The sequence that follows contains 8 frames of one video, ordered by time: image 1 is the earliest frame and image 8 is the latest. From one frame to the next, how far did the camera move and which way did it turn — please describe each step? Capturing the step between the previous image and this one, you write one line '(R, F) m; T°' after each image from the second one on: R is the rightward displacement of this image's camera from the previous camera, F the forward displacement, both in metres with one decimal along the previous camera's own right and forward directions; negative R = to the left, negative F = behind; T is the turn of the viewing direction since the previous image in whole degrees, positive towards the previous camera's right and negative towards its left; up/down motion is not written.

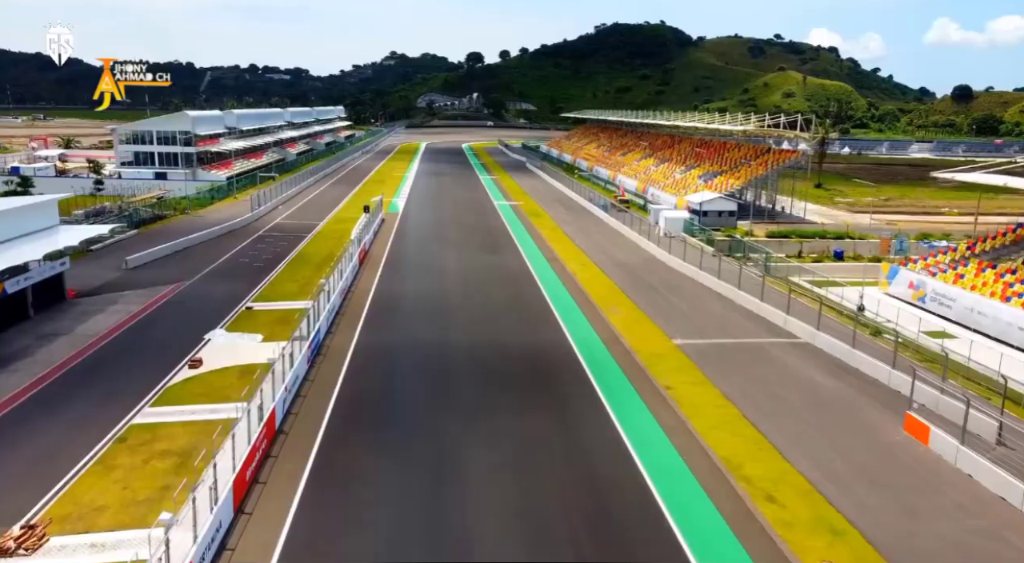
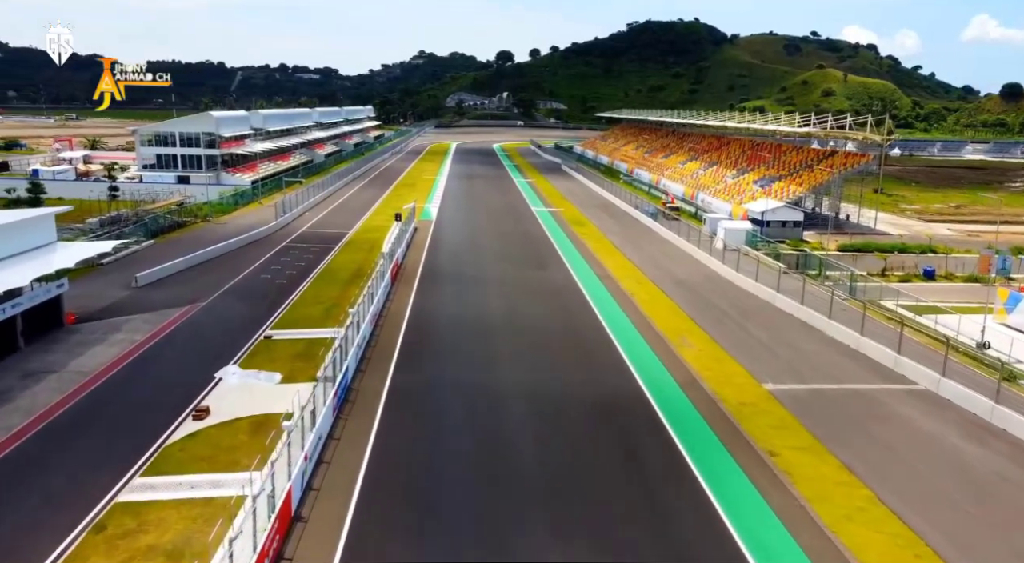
(-1.0, +3.8) m; -2°
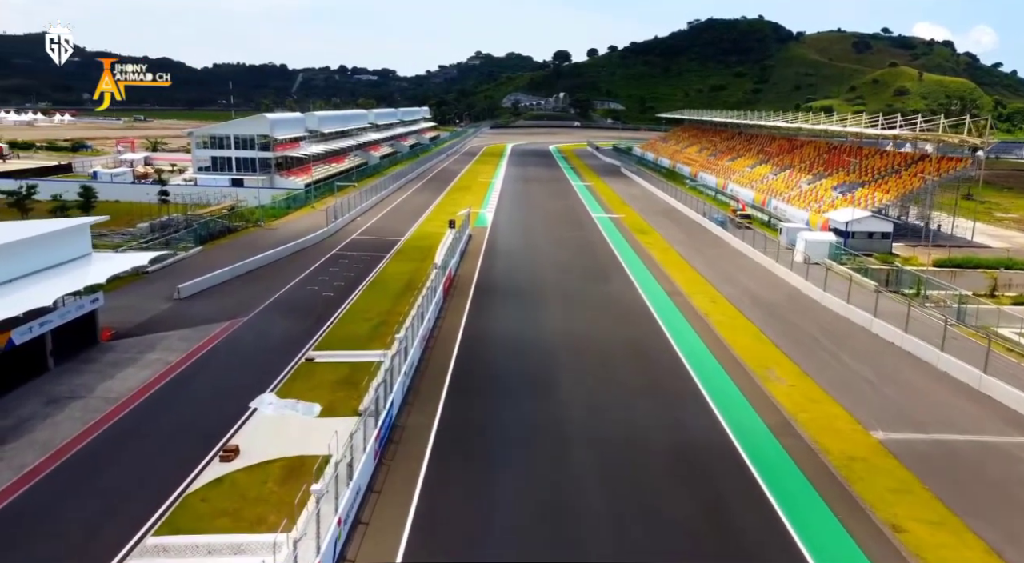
(-0.4, +2.5) m; -4°
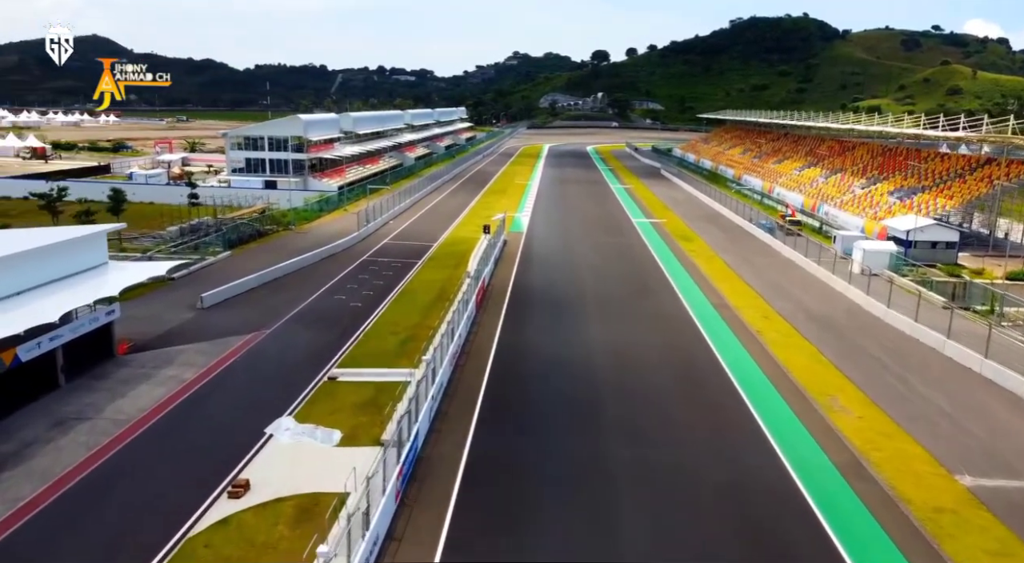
(-0.1, +1.7) m; -3°
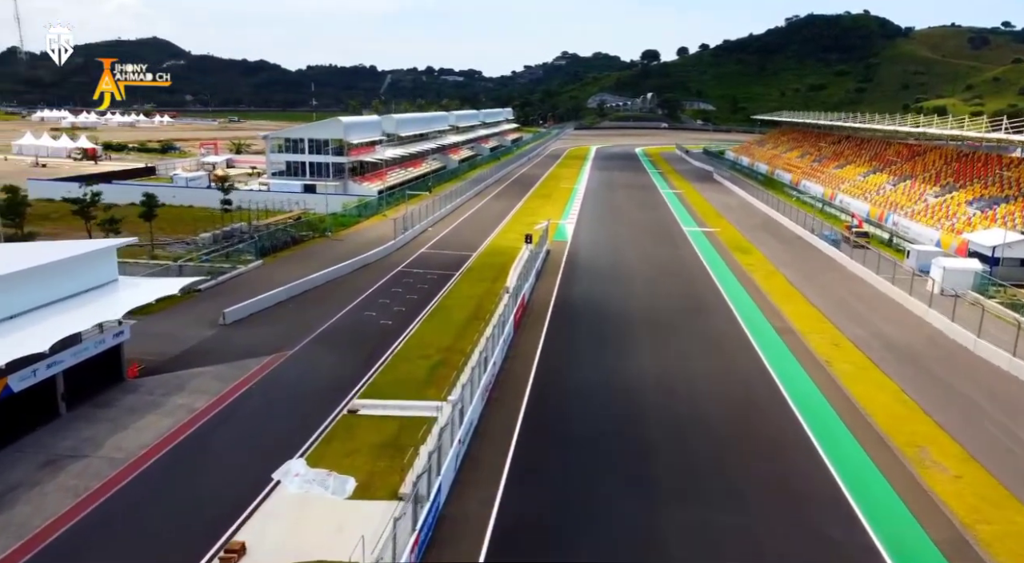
(+0.1, +2.3) m; -4°
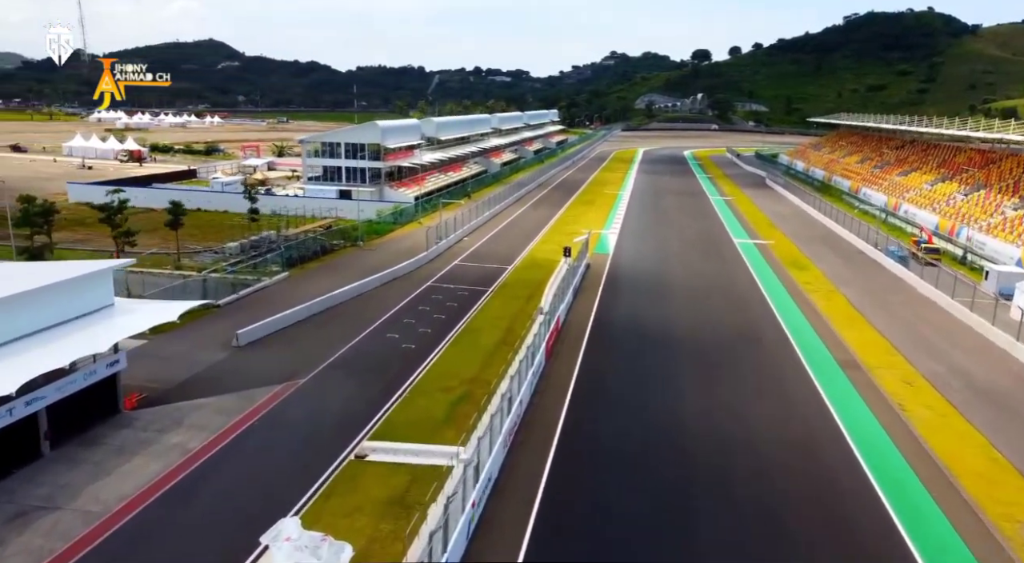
(+0.4, +2.3) m; -4°
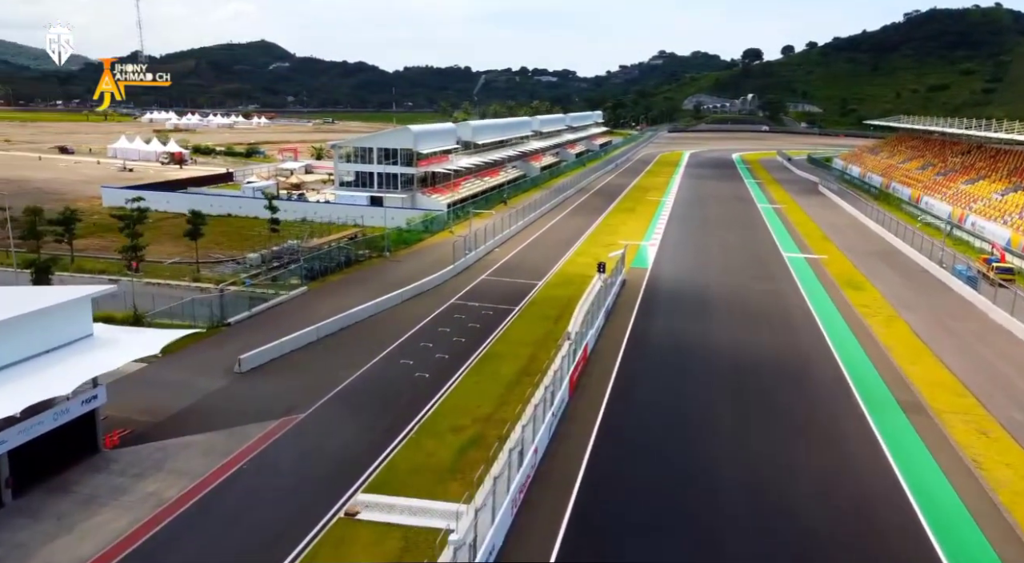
(+0.7, +2.2) m; -3°
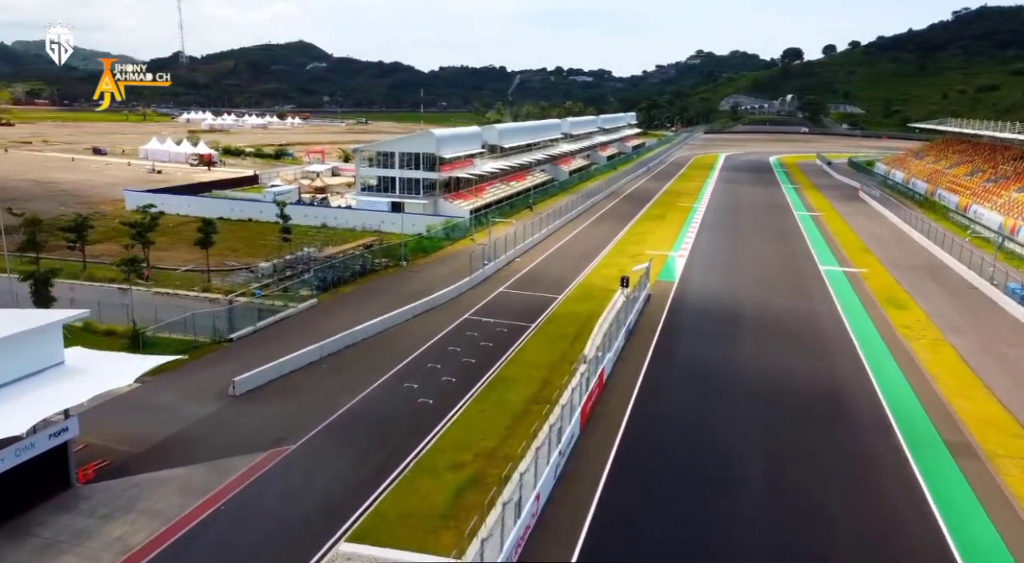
(+0.7, +1.6) m; -3°
